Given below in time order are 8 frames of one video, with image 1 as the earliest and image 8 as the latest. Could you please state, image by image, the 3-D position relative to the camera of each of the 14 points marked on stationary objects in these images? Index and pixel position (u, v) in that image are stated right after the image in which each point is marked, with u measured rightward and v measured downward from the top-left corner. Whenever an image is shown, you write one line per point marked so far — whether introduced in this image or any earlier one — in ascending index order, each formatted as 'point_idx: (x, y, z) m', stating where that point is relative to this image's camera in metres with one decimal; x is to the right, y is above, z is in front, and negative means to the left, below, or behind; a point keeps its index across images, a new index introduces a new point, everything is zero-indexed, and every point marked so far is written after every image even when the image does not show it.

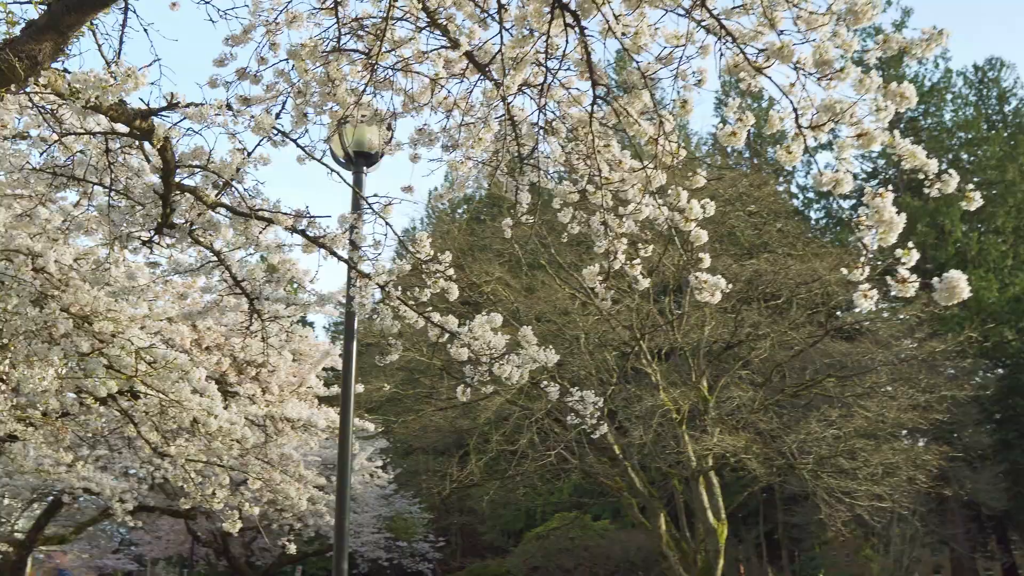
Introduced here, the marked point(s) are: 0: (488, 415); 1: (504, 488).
0: (-0.4, -2.0, +16.4) m
1: (-0.1, -3.4, +17.6) m
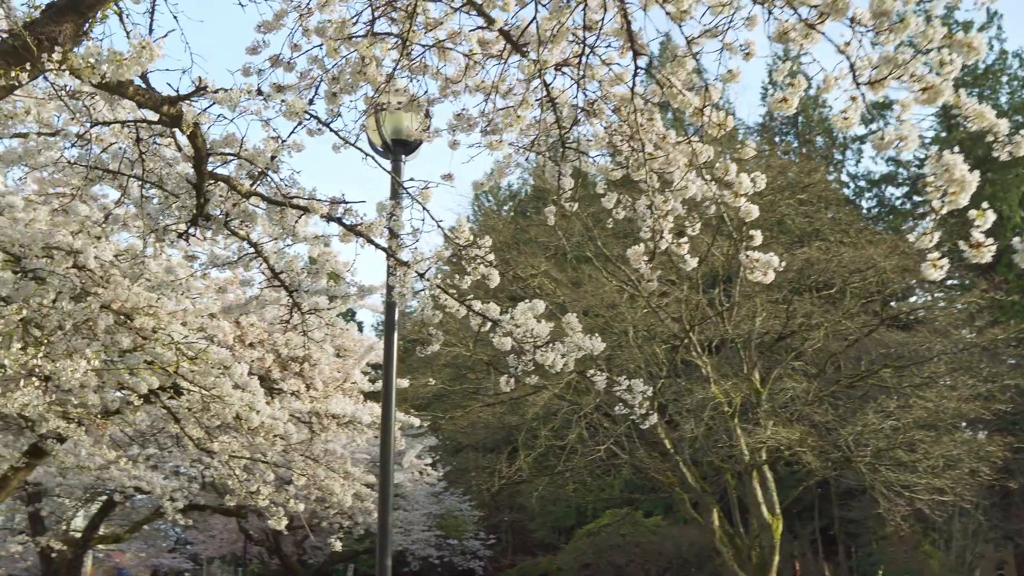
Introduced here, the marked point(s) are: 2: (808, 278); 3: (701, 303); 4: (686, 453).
0: (+0.4, -1.9, +16.2) m
1: (+0.7, -3.3, +17.4) m
2: (+4.6, +0.2, +15.8) m
3: (+2.7, -0.2, +14.8) m
4: (+2.7, -2.5, +15.7) m
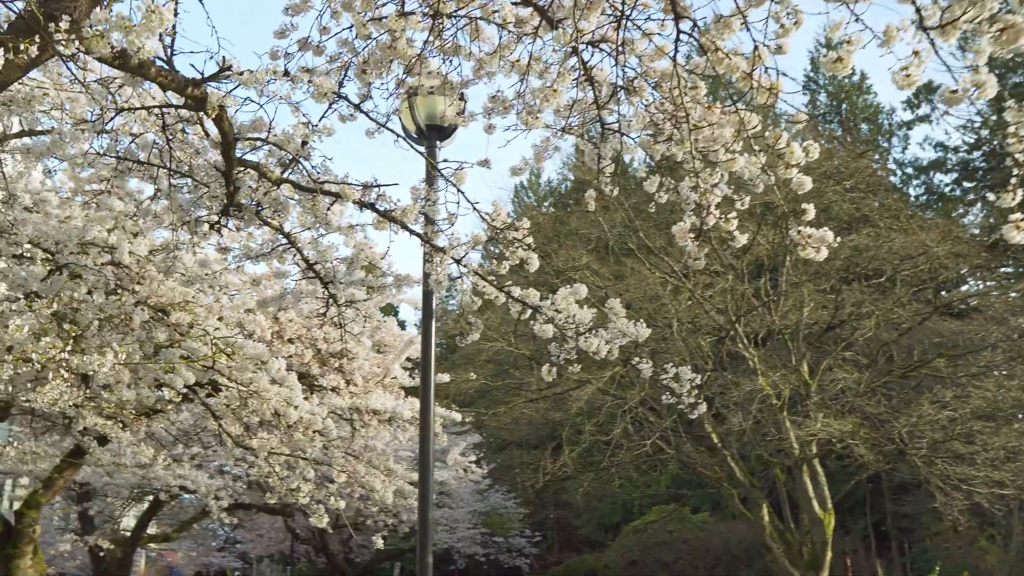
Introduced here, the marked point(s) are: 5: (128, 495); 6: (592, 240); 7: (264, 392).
0: (+1.0, -1.8, +16.0) m
1: (+1.5, -3.2, +17.1) m
2: (+5.2, +0.3, +15.4) m
3: (+3.3, -0.1, +14.5) m
4: (+3.3, -2.4, +15.4) m
5: (-6.5, -3.5, +17.3) m
6: (+1.3, +0.8, +17.0) m
7: (-2.1, -0.8, +8.5) m
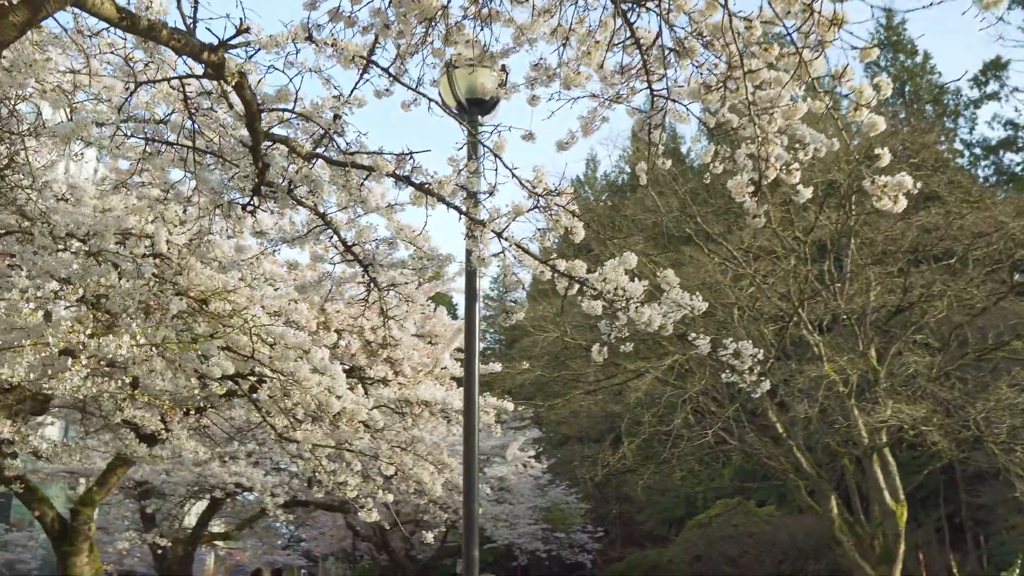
0: (+1.9, -1.6, +15.6) m
1: (+2.4, -3.0, +16.7) m
2: (+6.0, +0.6, +14.8) m
3: (+4.1, +0.2, +13.9) m
4: (+4.2, -2.2, +14.9) m
5: (-5.5, -3.5, +17.3) m
6: (+2.2, +1.0, +16.5) m
7: (-1.7, -0.7, +8.3) m
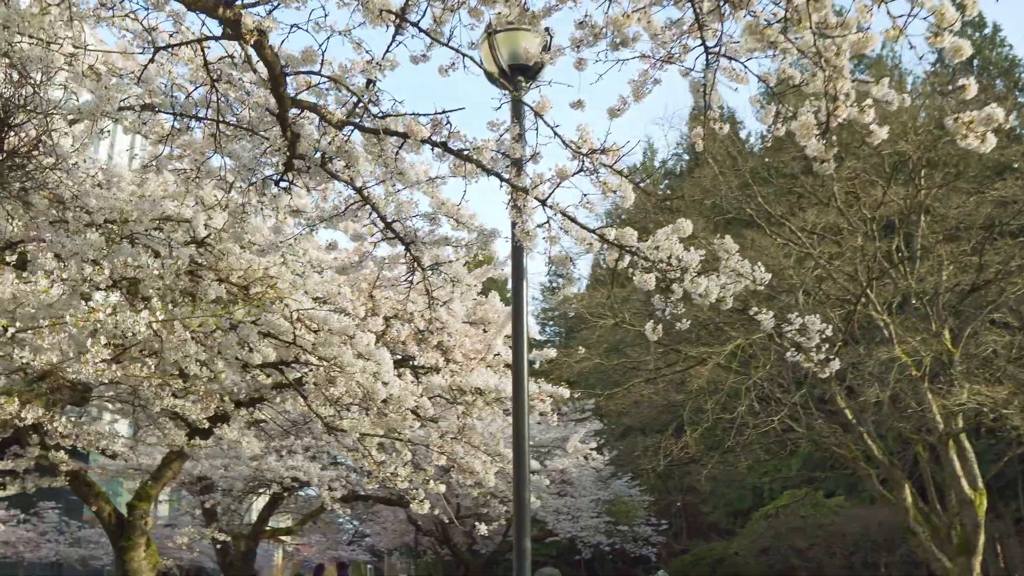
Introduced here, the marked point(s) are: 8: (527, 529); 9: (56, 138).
0: (+2.8, -1.4, +15.1) m
1: (+3.4, -2.8, +16.2) m
2: (+6.7, +0.9, +14.1) m
3: (+4.8, +0.4, +13.3) m
4: (+5.0, -1.9, +14.3) m
5: (-4.5, -3.4, +17.3) m
6: (+3.0, +1.2, +16.0) m
7: (-1.3, -0.6, +8.0) m
8: (+0.1, -1.5, +6.3) m
9: (-2.7, +0.9, +6.1) m
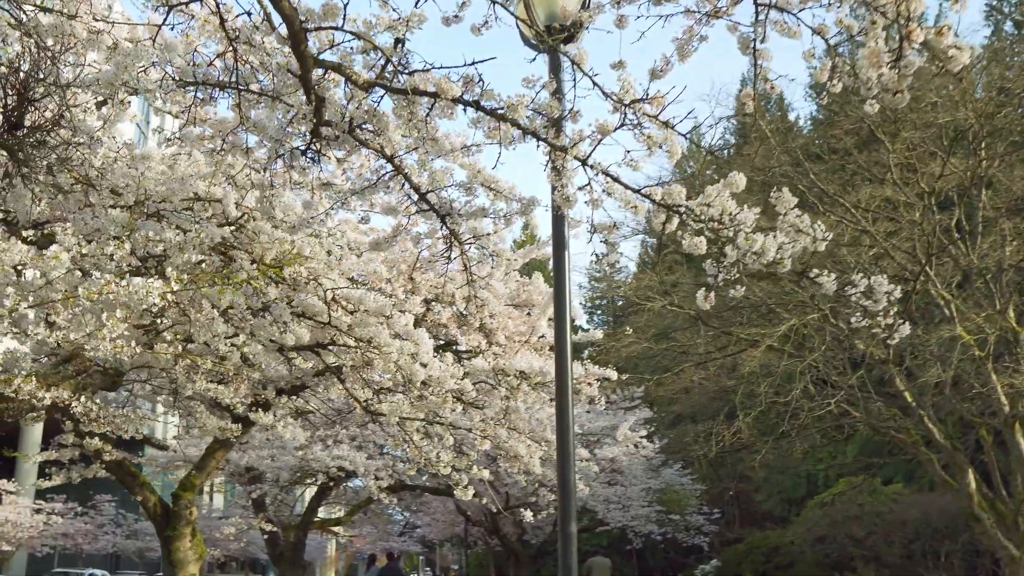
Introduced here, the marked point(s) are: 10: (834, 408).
0: (+3.4, -1.1, +14.7) m
1: (+4.1, -2.5, +15.8) m
2: (+7.3, +1.3, +13.4) m
3: (+5.3, +0.7, +12.8) m
4: (+5.6, -1.6, +13.7) m
5: (-3.7, -3.2, +17.2) m
6: (+3.7, +1.5, +15.6) m
7: (-0.9, -0.5, +7.8) m
8: (+0.4, -1.3, +6.0) m
9: (-2.5, +1.0, +5.9) m
10: (+4.4, -1.7, +14.1) m
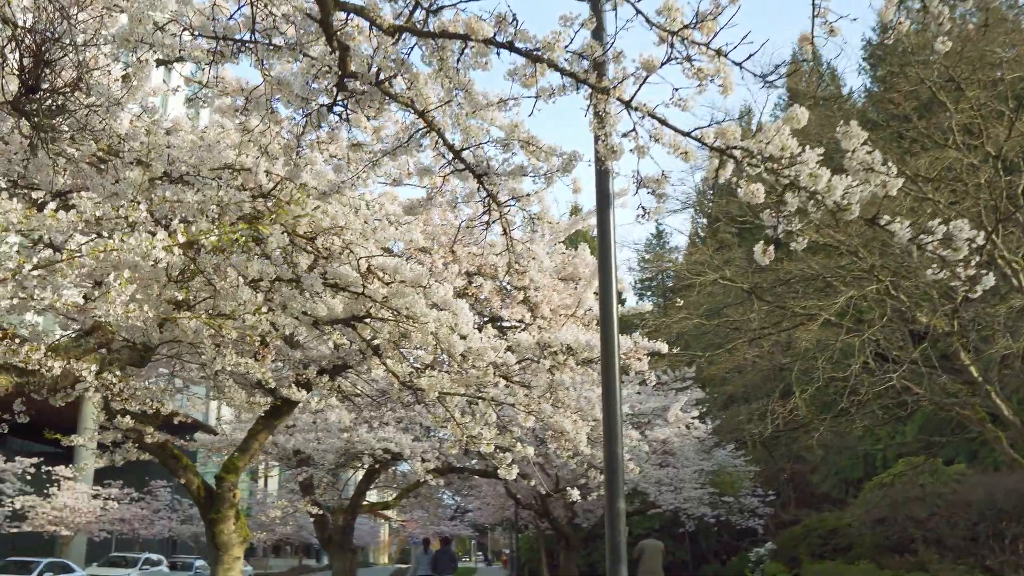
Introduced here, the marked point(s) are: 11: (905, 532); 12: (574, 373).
0: (+4.1, -0.7, +14.1) m
1: (+4.8, -2.1, +15.2) m
2: (+7.9, +1.7, +12.7) m
3: (+5.9, +1.1, +12.2) m
4: (+6.2, -1.2, +13.1) m
5: (-2.9, -2.9, +17.0) m
6: (+4.4, +1.9, +15.0) m
7: (-0.6, -0.3, +7.5) m
8: (+0.6, -1.1, +5.7) m
9: (-2.3, +1.2, +5.7) m
10: (+5.1, -1.3, +13.5) m
11: (+6.9, -4.2, +17.9) m
12: (+0.6, -0.9, +10.0) m
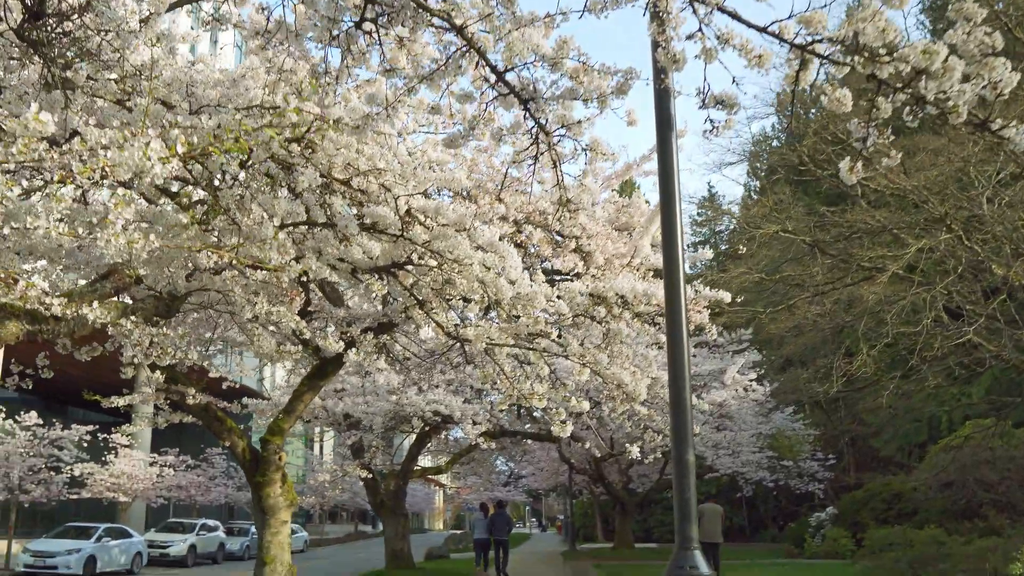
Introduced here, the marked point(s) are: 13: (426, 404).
0: (+4.8, -0.1, +13.4) m
1: (+5.6, -1.4, +14.5) m
2: (+8.4, +2.3, +11.7) m
3: (+6.4, +1.7, +11.3) m
4: (+6.9, -0.5, +12.3) m
5: (-2.0, -2.2, +16.8) m
6: (+5.1, +2.6, +14.2) m
7: (-0.3, +0.1, +7.0) m
8: (+0.9, -0.8, +5.2) m
9: (-2.1, +1.5, +5.3) m
10: (+5.7, -0.6, +12.8) m
11: (+7.8, -3.5, +17.1) m
12: (+1.1, -0.4, +9.5) m
13: (-1.3, -1.8, +15.3) m
